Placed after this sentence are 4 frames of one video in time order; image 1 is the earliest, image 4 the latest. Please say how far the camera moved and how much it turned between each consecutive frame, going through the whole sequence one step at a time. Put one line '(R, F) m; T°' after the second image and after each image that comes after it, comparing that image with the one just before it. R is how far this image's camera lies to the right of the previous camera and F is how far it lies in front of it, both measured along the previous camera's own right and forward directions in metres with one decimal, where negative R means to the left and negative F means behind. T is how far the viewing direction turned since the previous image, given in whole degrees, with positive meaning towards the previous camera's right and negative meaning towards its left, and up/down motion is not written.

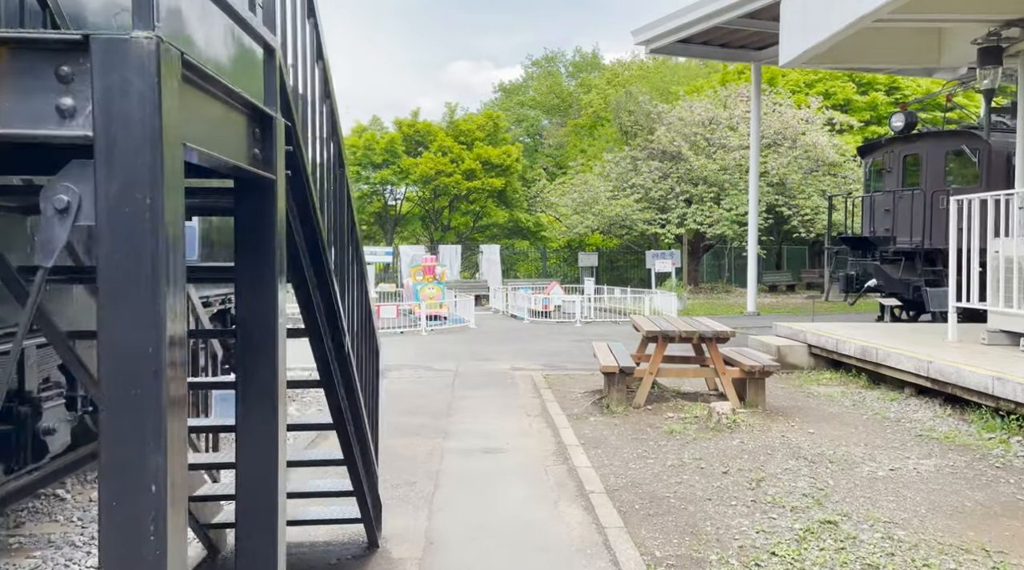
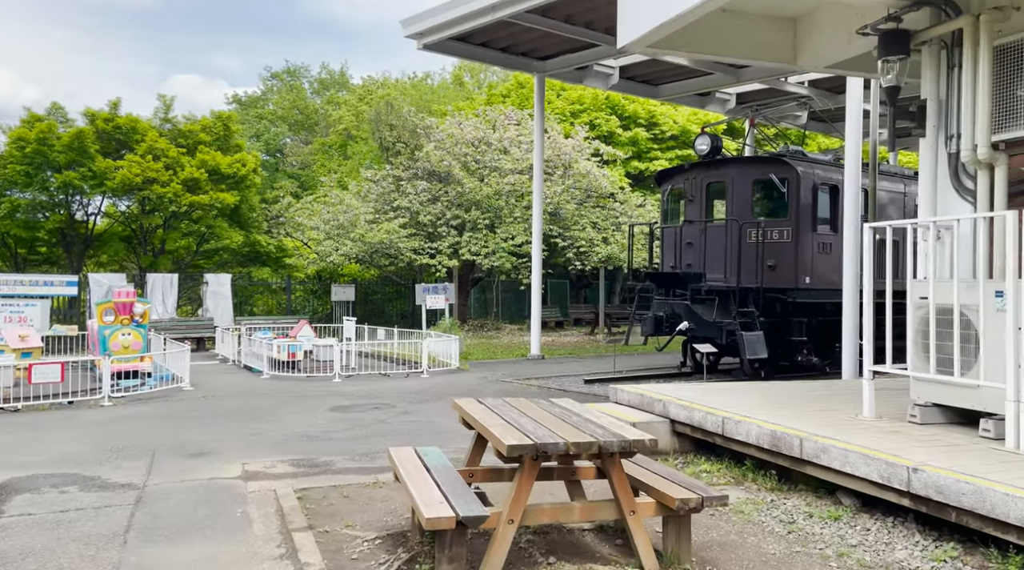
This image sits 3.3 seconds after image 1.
(0.0, +3.8) m; +17°
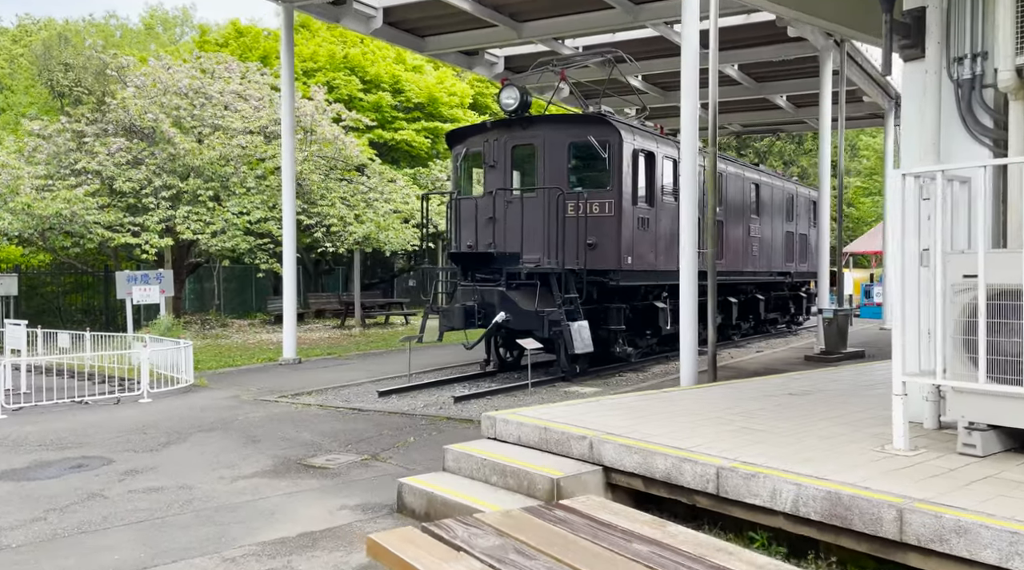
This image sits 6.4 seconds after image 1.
(-0.8, +3.4) m; +20°
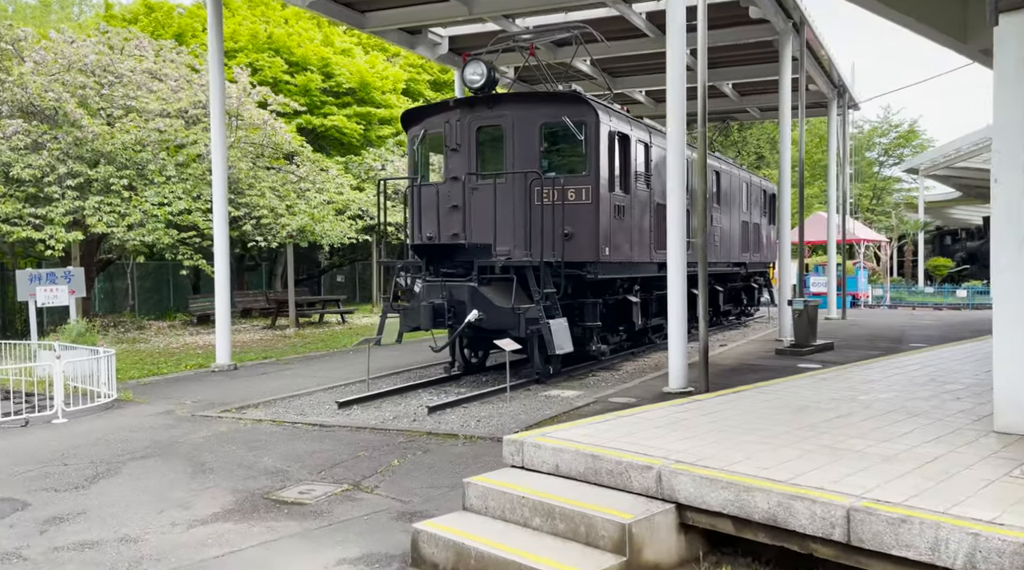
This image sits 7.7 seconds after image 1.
(-0.7, +1.2) m; +6°
